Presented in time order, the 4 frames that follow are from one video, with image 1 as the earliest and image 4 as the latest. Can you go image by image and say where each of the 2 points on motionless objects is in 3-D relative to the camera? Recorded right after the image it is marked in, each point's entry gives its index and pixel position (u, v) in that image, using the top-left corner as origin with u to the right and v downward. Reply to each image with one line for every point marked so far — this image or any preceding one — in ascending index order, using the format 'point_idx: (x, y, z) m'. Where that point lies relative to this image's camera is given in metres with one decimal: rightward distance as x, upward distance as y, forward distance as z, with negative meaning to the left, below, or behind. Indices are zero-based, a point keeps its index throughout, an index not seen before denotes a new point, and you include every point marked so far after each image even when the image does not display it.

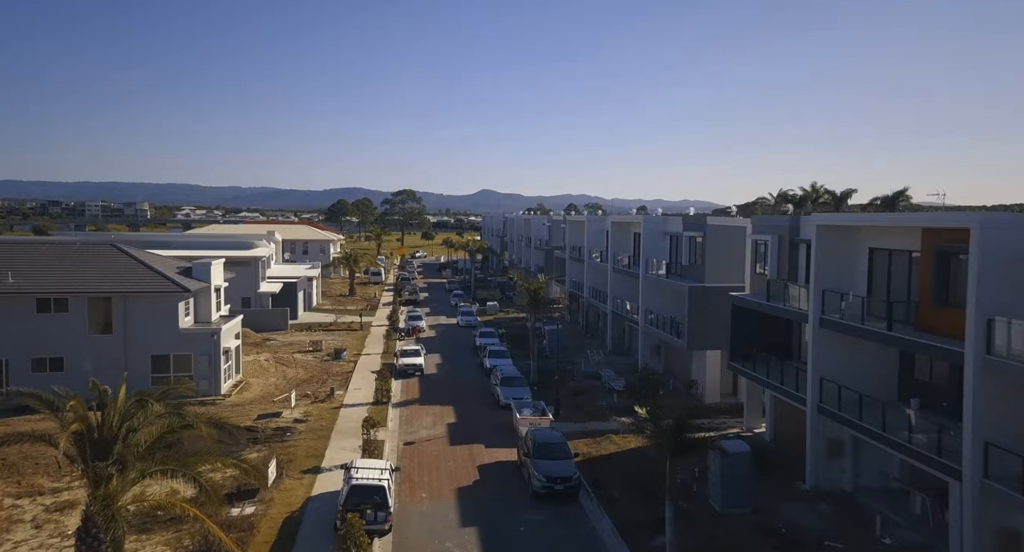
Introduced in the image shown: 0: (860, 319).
0: (+8.2, -1.0, +16.5) m
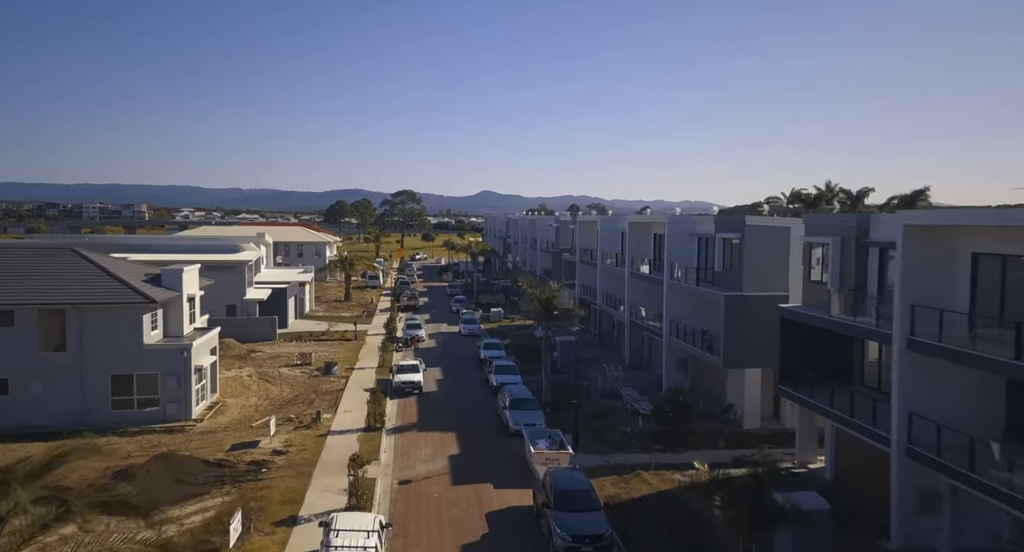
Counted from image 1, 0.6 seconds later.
0: (+8.5, -1.2, +13.2) m
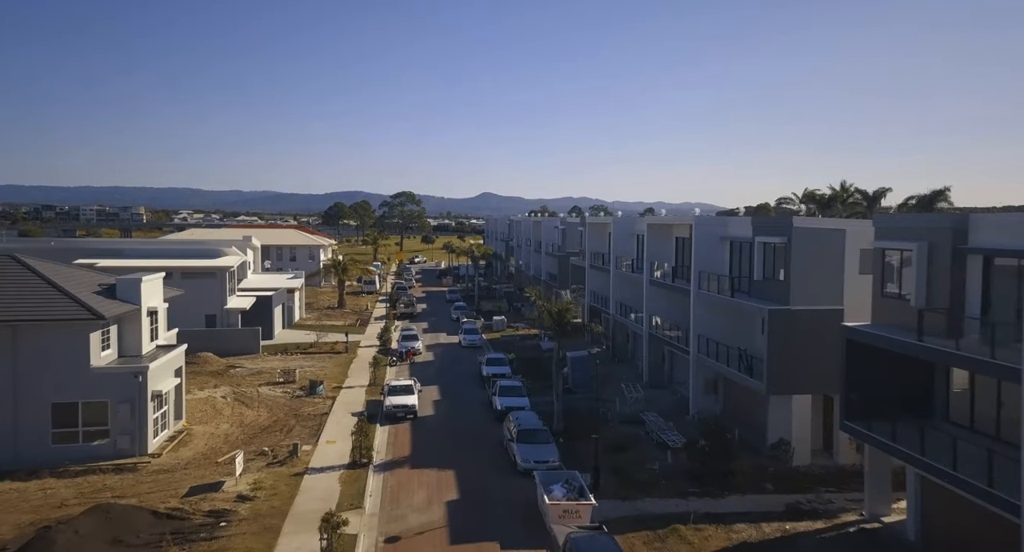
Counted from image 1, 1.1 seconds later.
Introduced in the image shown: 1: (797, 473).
0: (+8.8, -1.5, +9.8) m
1: (+7.8, -5.4, +19.1) m
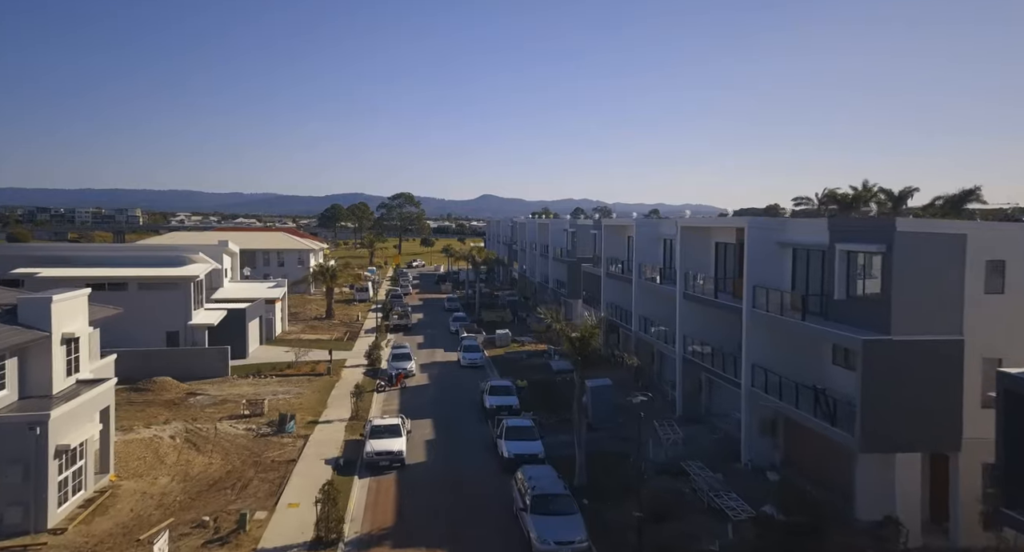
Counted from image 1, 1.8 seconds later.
0: (+9.0, -1.9, +5.0) m
1: (+8.1, -5.8, +14.3) m
